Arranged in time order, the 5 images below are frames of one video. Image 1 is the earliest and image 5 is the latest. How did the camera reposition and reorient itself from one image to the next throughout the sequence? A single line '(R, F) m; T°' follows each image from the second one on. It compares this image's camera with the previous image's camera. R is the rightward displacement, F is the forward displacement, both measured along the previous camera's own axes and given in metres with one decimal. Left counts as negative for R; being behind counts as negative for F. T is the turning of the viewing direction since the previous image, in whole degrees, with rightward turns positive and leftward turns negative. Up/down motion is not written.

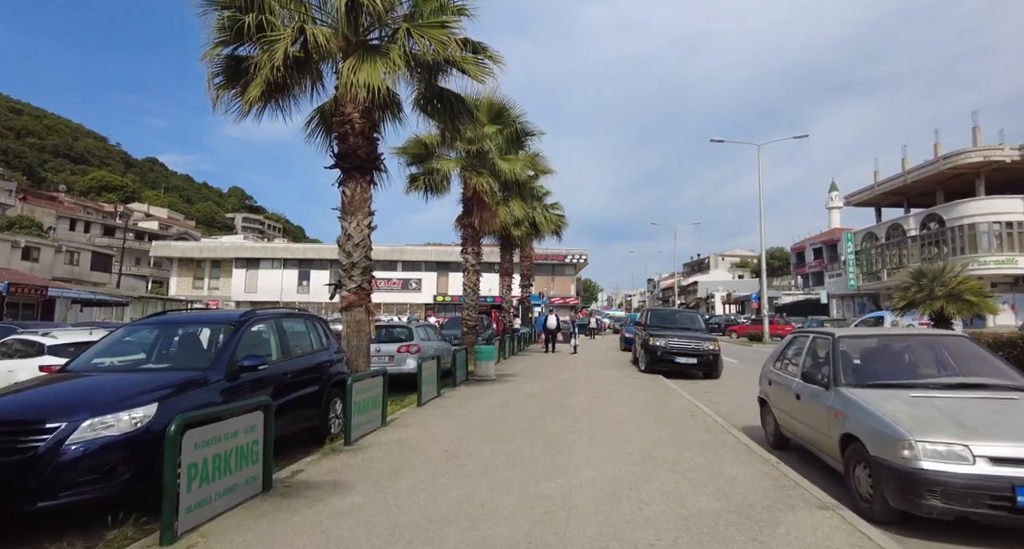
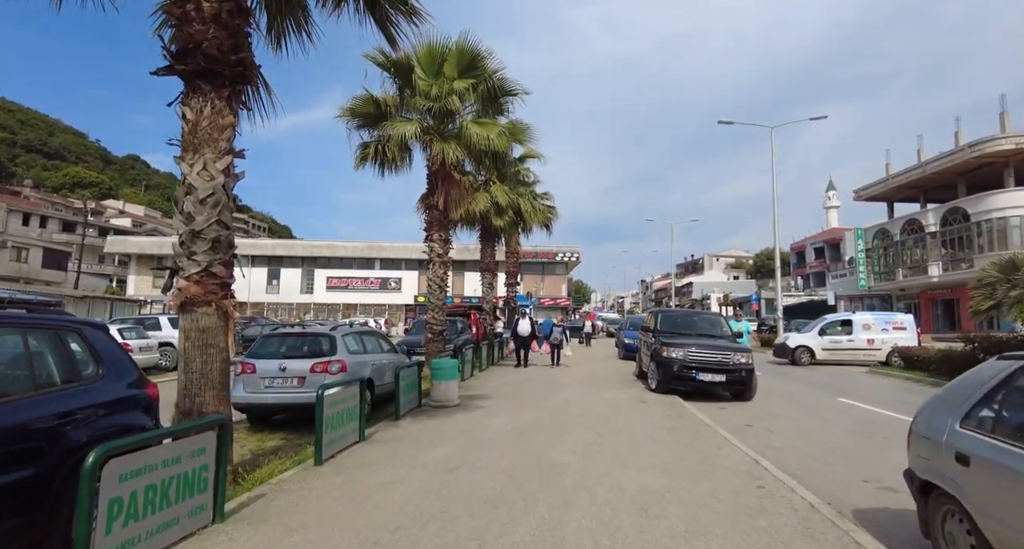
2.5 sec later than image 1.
(+0.4, +3.3) m; +1°
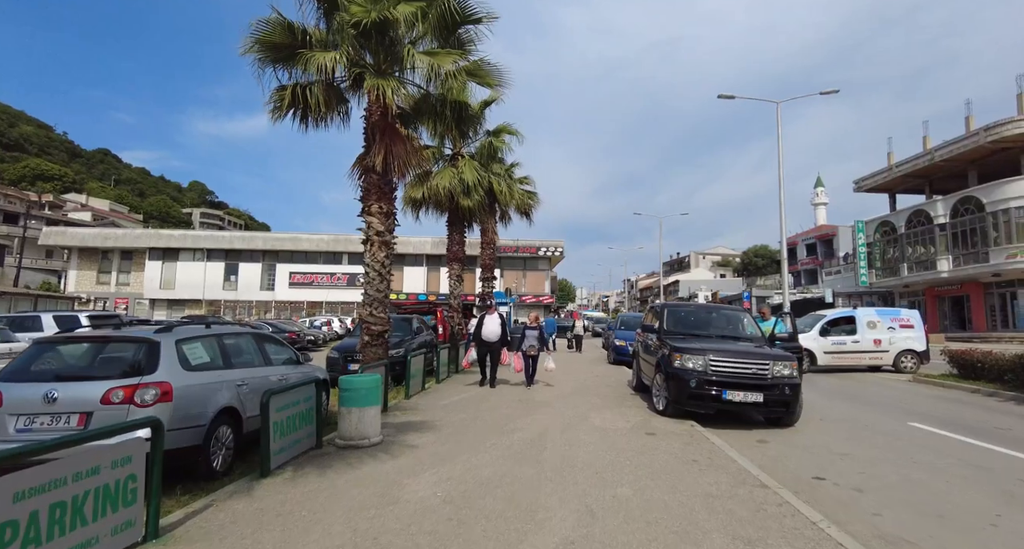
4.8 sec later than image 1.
(+0.5, +3.2) m; +2°
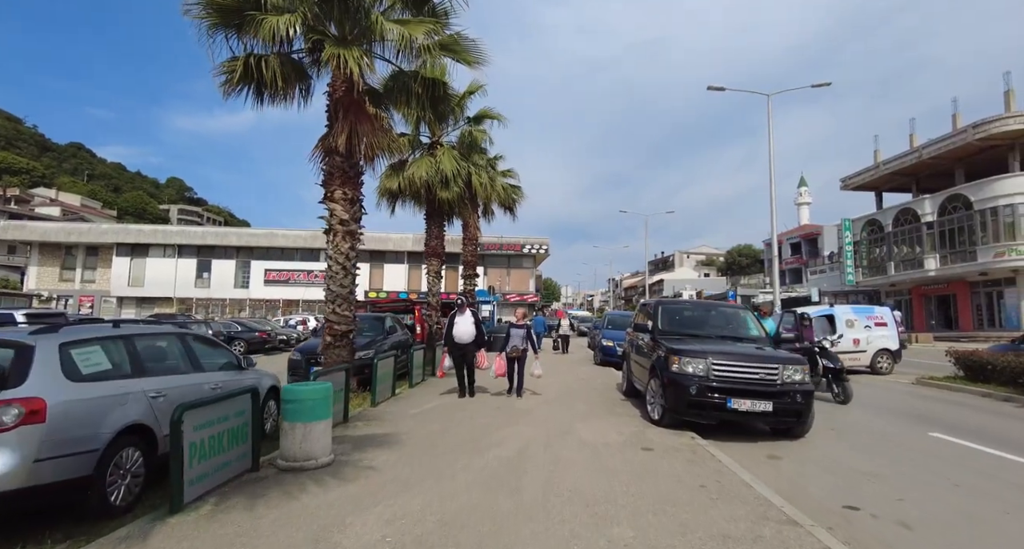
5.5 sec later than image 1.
(+0.1, +1.0) m; +2°
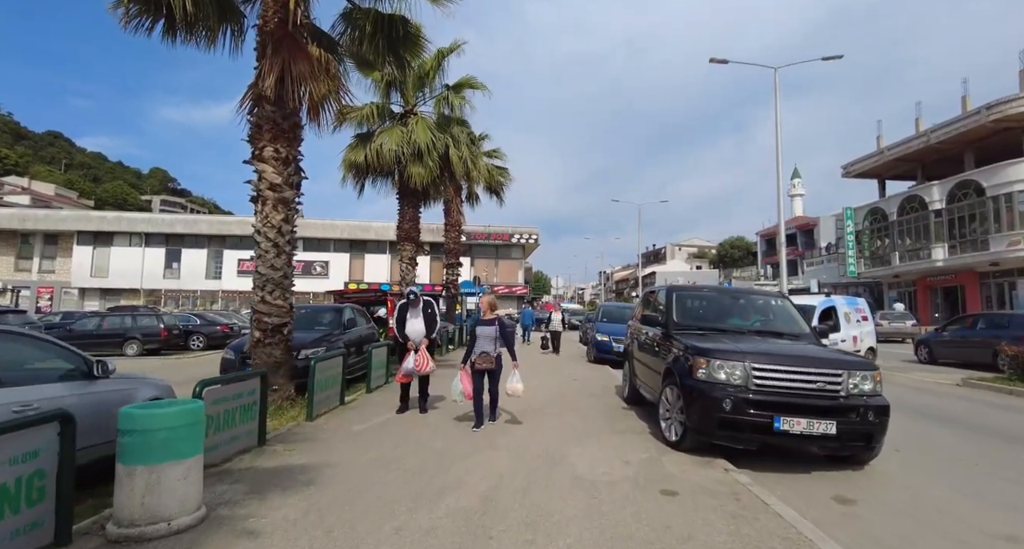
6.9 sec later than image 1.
(+0.2, +1.9) m; +1°
